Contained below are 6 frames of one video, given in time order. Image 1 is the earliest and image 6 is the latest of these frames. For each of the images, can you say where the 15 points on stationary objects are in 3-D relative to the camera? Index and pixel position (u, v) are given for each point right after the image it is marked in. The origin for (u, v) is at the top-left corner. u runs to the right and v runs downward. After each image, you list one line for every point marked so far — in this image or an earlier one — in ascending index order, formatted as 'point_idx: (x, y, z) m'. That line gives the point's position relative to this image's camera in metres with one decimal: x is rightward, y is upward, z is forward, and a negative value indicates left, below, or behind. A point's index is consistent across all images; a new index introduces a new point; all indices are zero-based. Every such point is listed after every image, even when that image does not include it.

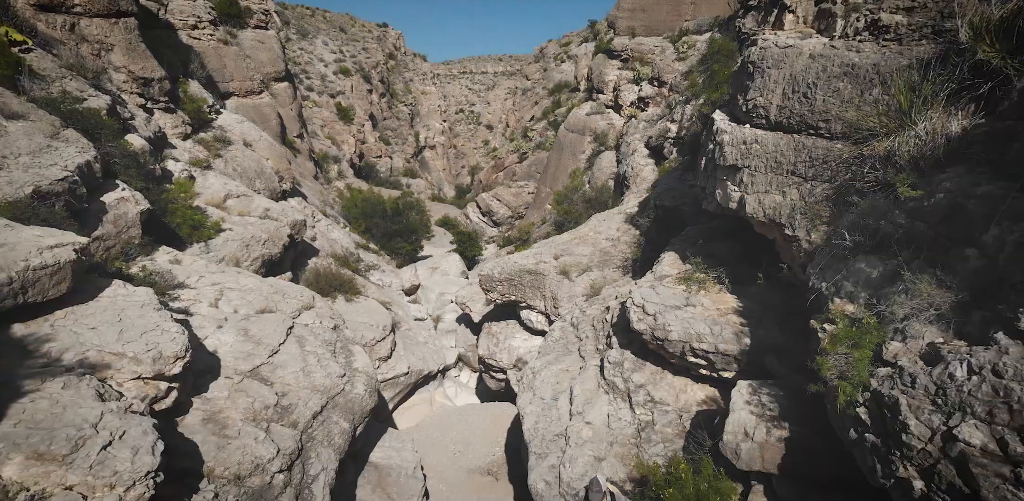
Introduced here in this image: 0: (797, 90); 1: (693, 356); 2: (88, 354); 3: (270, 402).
0: (+3.5, +1.9, +5.8) m
1: (+2.4, -1.4, +6.4) m
2: (-4.7, -1.1, +5.5) m
3: (-3.2, -2.0, +6.6) m
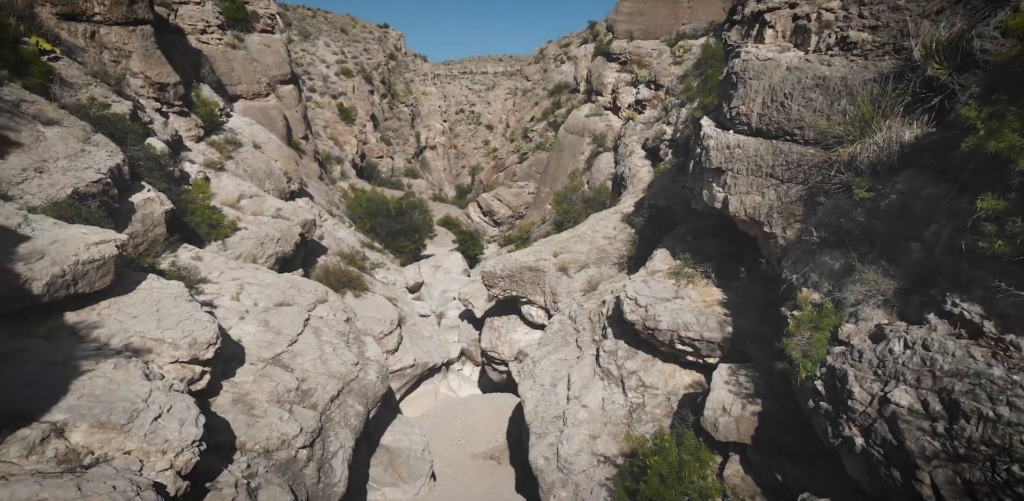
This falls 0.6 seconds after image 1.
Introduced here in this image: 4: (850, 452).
0: (+3.5, +2.0, +6.4) m
1: (+2.4, -1.3, +7.0) m
2: (-4.7, -1.1, +6.1) m
3: (-3.2, -2.0, +7.2) m
4: (+2.7, -1.6, +3.9) m
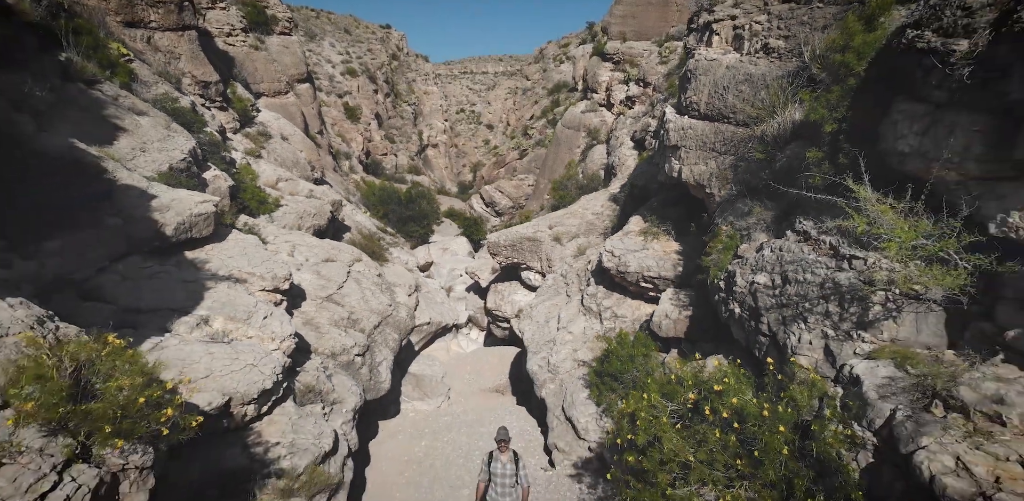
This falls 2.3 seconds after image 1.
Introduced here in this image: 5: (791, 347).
0: (+3.6, +2.8, +8.5) m
1: (+2.4, -0.6, +9.1) m
2: (-4.6, -0.3, +8.2) m
3: (-3.2, -1.2, +9.4) m
4: (+2.7, -0.8, +6.0) m
5: (+2.8, -1.0, +4.9) m
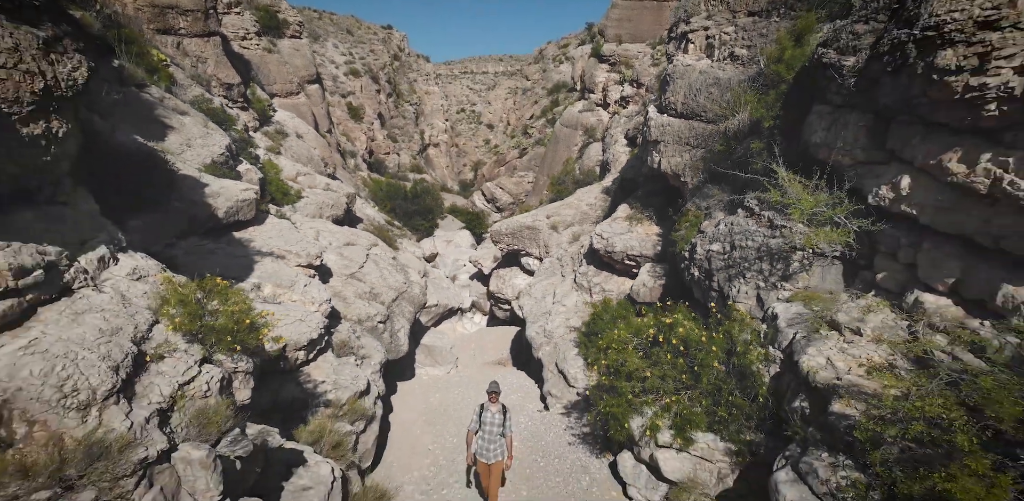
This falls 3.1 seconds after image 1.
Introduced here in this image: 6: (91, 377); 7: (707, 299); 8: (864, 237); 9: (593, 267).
0: (+3.6, +3.1, +9.9) m
1: (+2.5, -0.2, +10.5) m
2: (-4.6, 0.0, +9.6) m
3: (-3.2, -0.9, +10.7) m
4: (+2.7, -0.4, +7.4) m
5: (+2.8, -0.6, +6.3) m
6: (-3.2, -0.9, +3.8) m
7: (+2.7, -0.7, +6.9) m
8: (+3.8, +0.1, +5.3) m
9: (+1.8, -0.4, +11.4) m
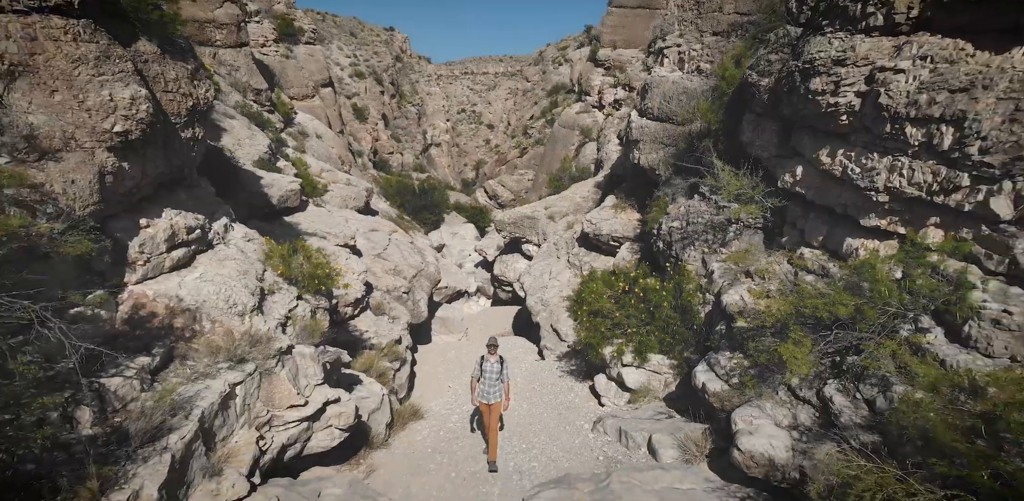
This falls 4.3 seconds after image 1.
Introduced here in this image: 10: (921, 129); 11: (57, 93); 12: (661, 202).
0: (+3.6, +3.6, +11.8) m
1: (+2.5, +0.2, +12.4) m
2: (-4.5, +0.4, +11.5) m
3: (-3.1, -0.4, +12.7) m
4: (+2.8, 0.0, +9.3) m
5: (+2.9, -0.2, +8.2) m
6: (-3.1, -0.5, +5.7) m
7: (+2.8, -0.3, +8.9) m
8: (+3.9, +0.6, +7.2) m
9: (+1.9, +0.1, +13.3) m
10: (+4.1, +1.2, +4.9) m
11: (-4.3, +1.5, +4.7) m
12: (+3.1, +1.0, +10.3) m
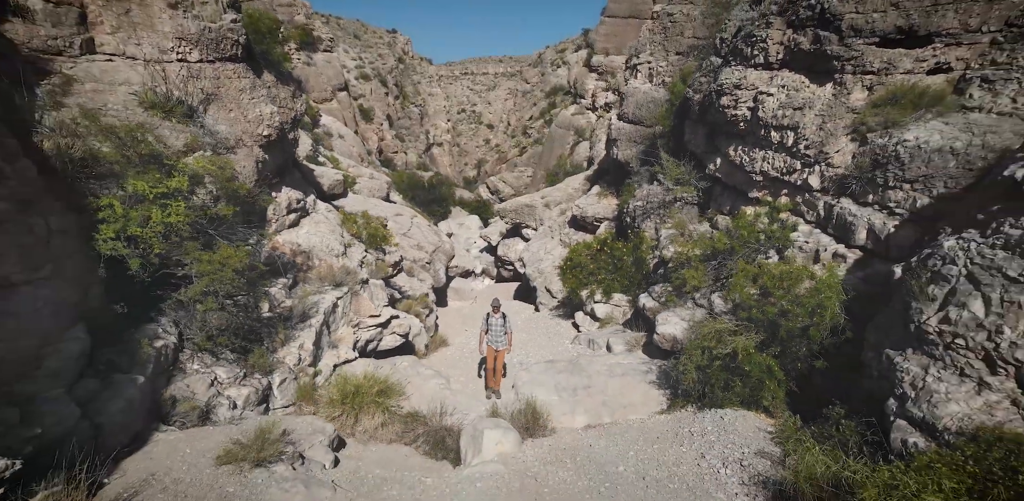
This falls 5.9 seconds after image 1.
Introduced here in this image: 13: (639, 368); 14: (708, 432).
0: (+3.7, +4.2, +14.6) m
1: (+2.6, +0.9, +15.2) m
2: (-4.5, +1.1, +14.3) m
3: (-3.0, +0.2, +15.5) m
4: (+2.8, +0.6, +12.1) m
5: (+2.9, +0.5, +11.0) m
6: (-3.1, +0.1, +8.5) m
7: (+2.8, +0.4, +11.7) m
8: (+3.9, +1.2, +10.1) m
9: (+2.0, +0.7, +16.1) m
10: (+4.2, +1.8, +7.7) m
11: (-4.3, +2.1, +7.5) m
12: (+3.1, +1.6, +13.1) m
13: (+1.9, -1.8, +7.4) m
14: (+2.1, -1.9, +5.2) m
